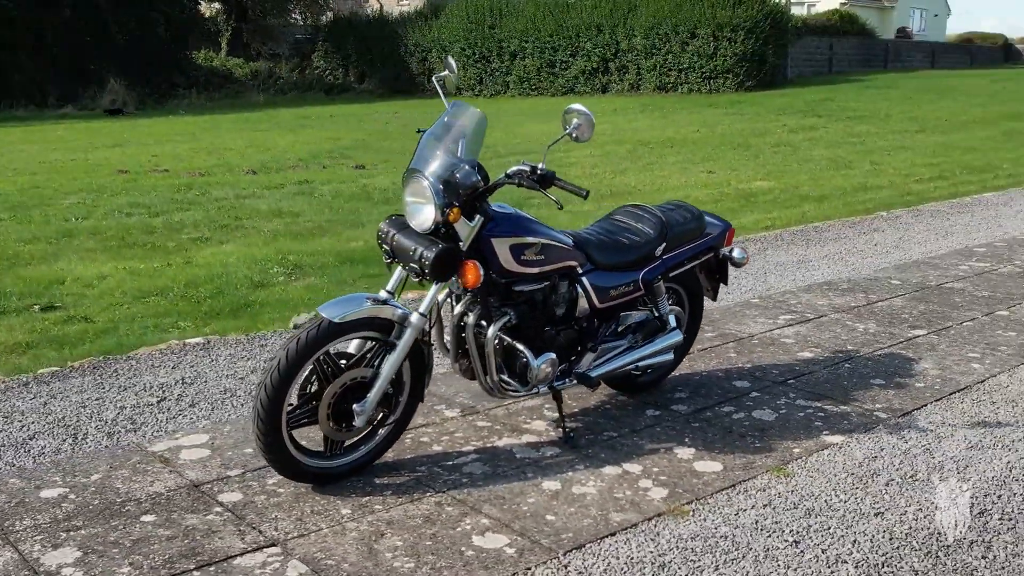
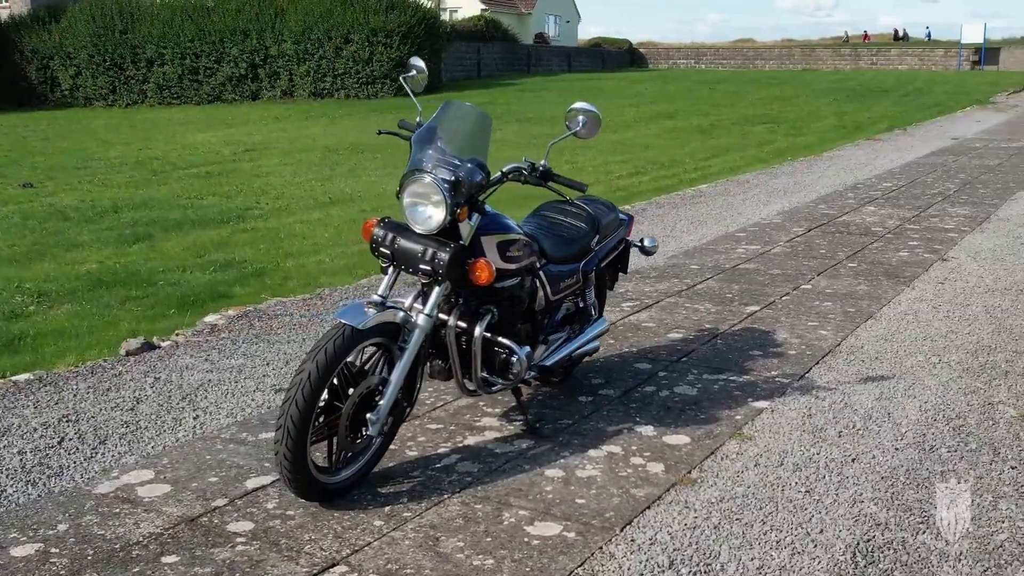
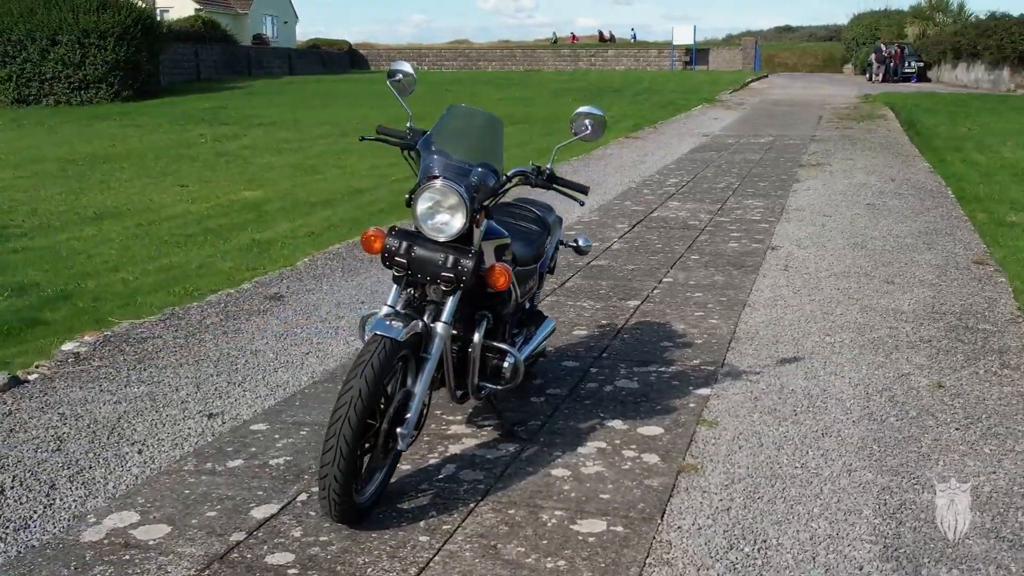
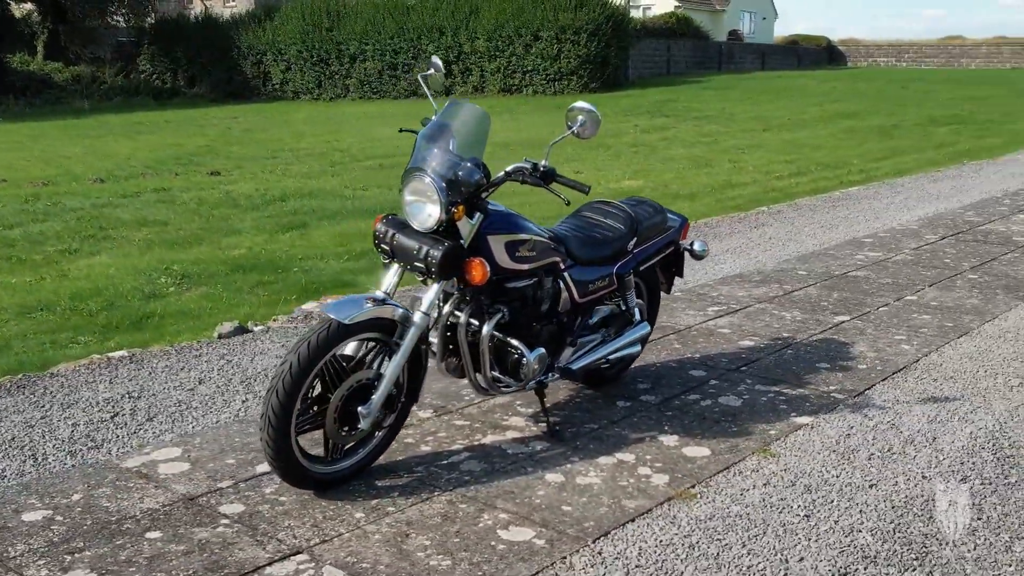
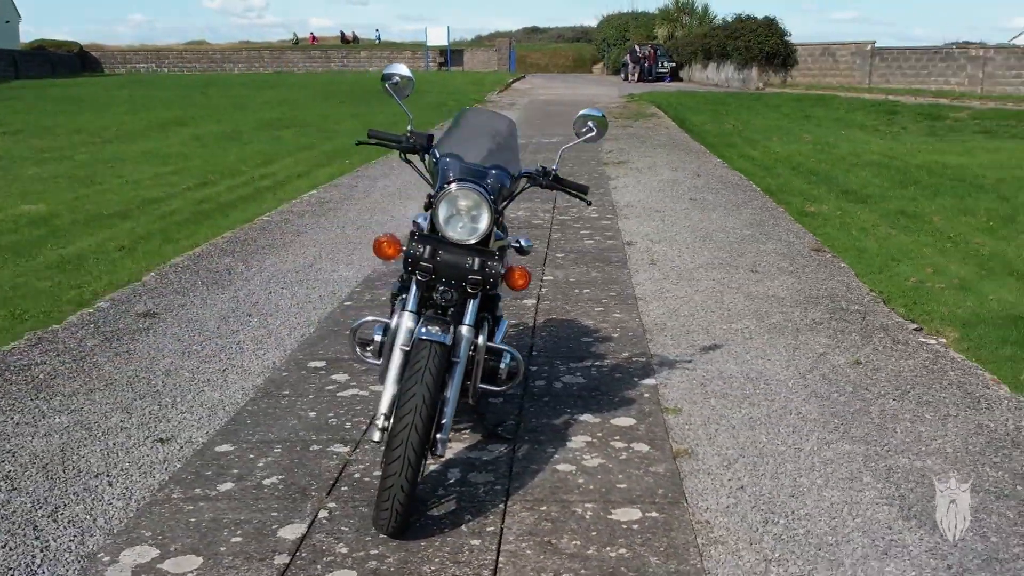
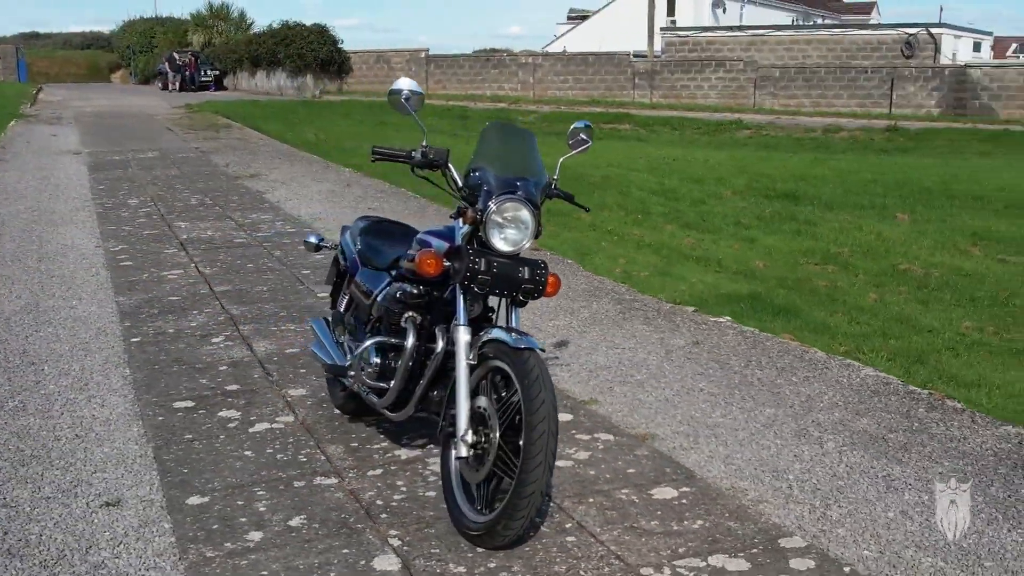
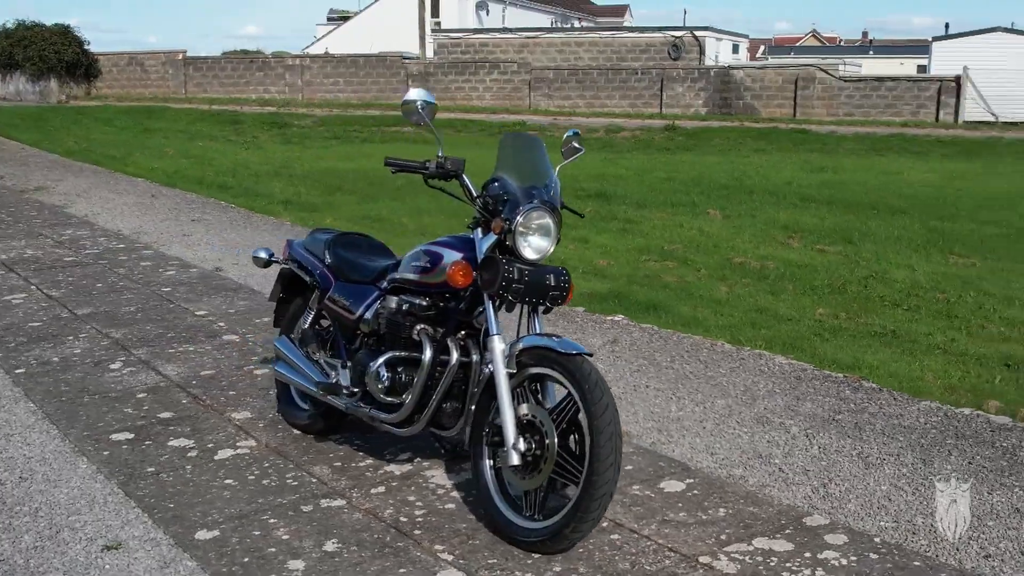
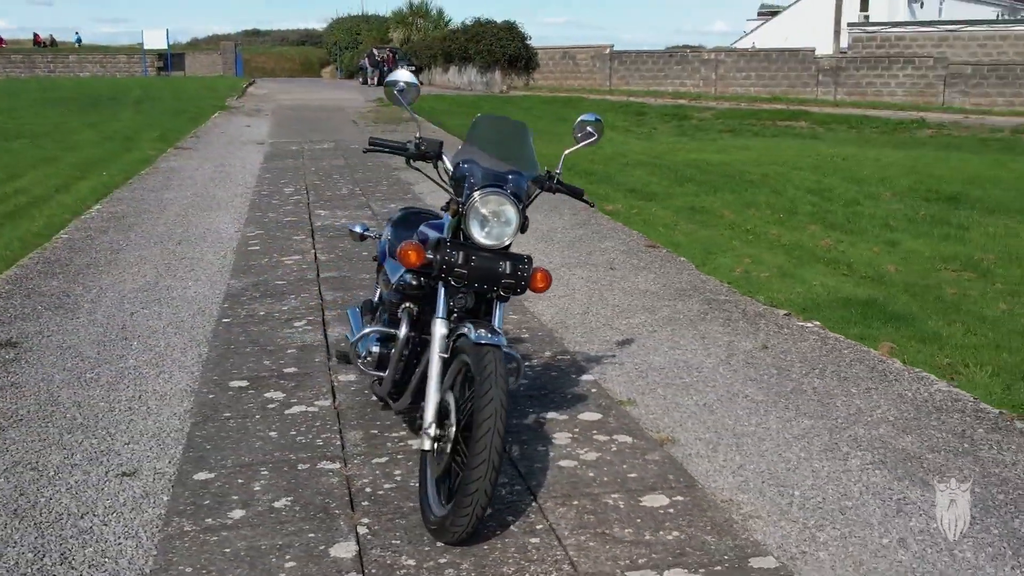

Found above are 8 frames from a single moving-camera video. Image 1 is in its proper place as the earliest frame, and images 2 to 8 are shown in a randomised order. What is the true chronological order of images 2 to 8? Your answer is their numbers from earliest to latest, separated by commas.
4, 2, 3, 5, 8, 6, 7
